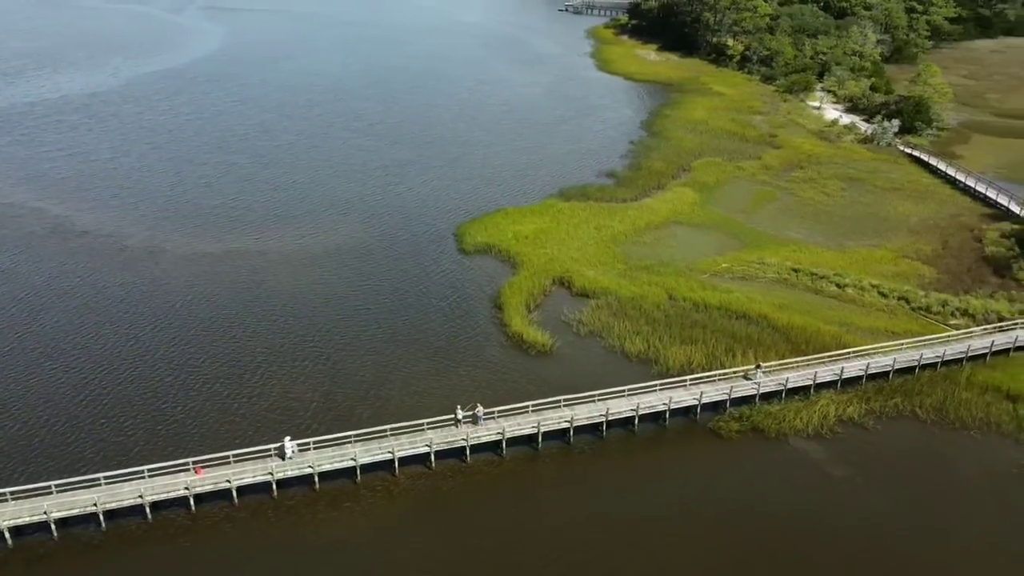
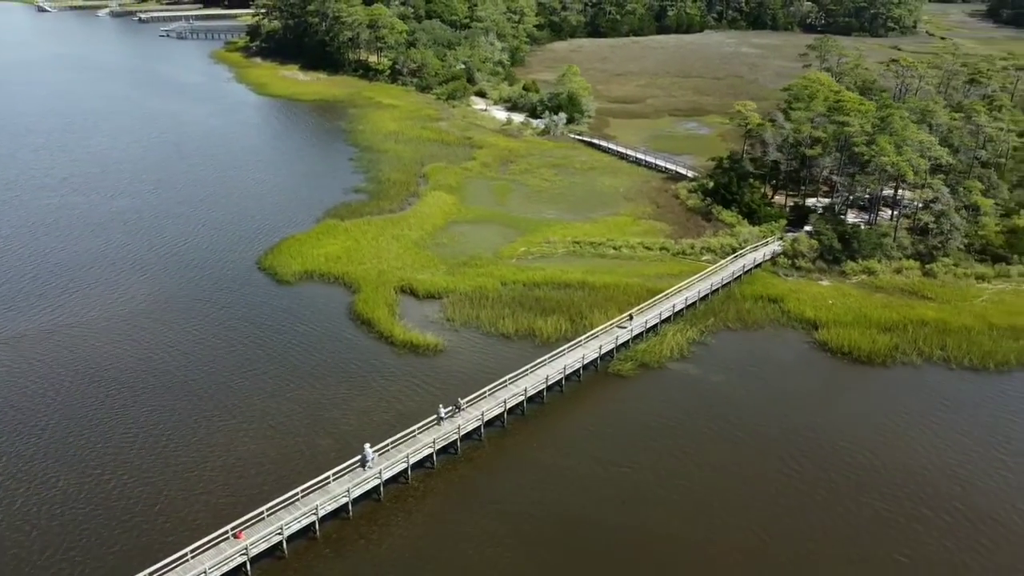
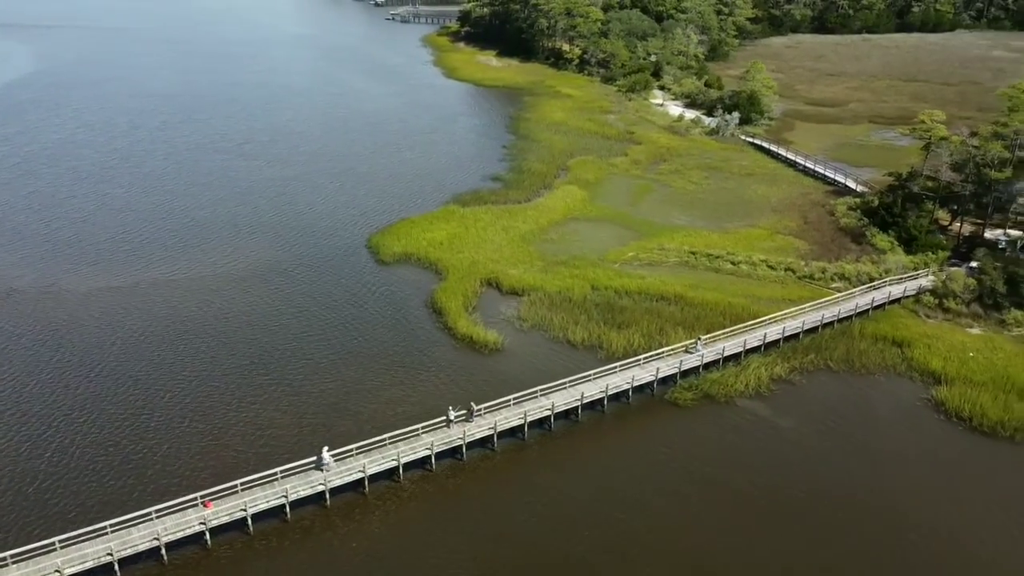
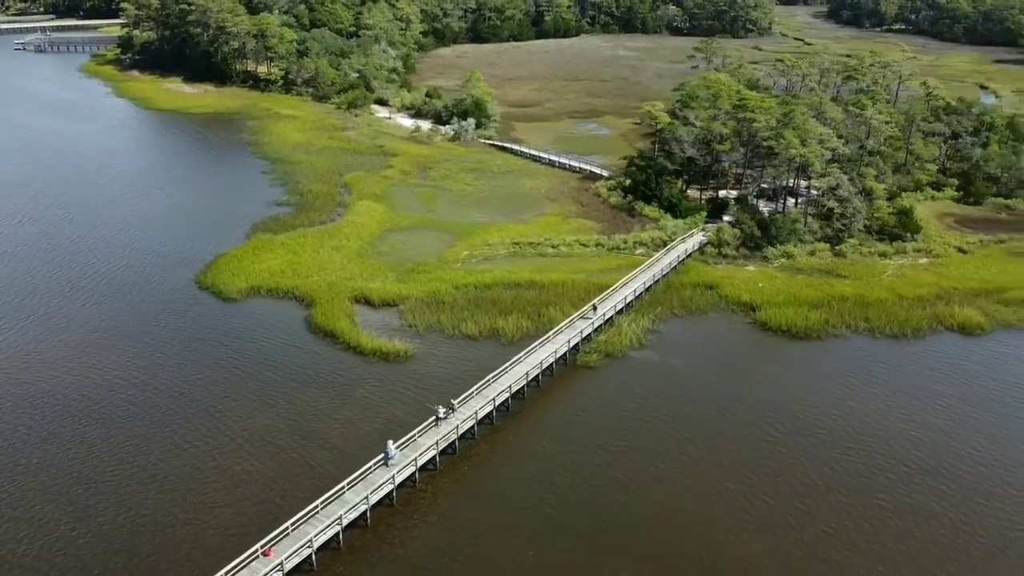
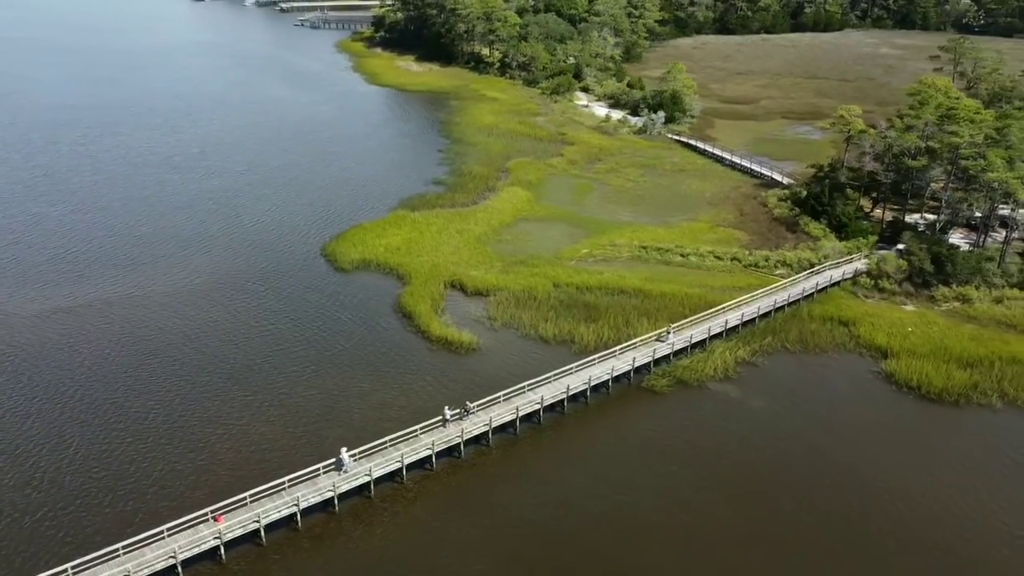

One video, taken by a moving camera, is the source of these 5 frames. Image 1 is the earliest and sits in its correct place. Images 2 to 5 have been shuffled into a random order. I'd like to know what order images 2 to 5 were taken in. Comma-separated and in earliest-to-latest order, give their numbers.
3, 5, 2, 4
